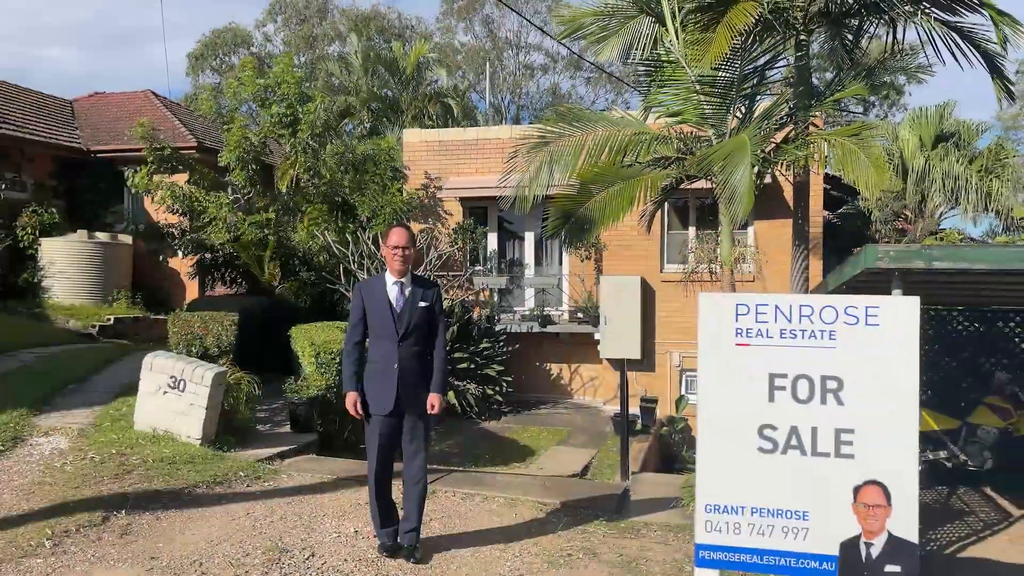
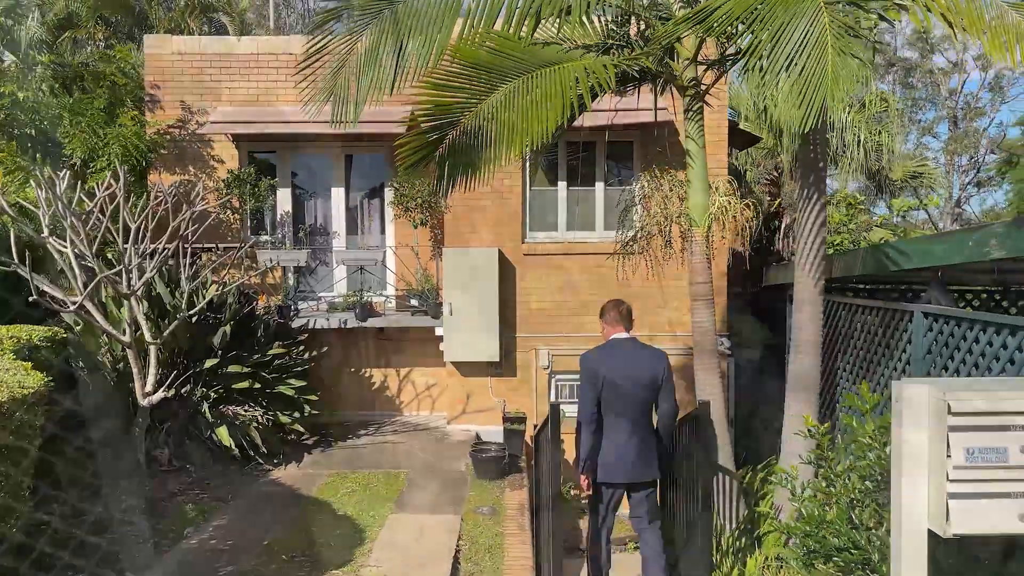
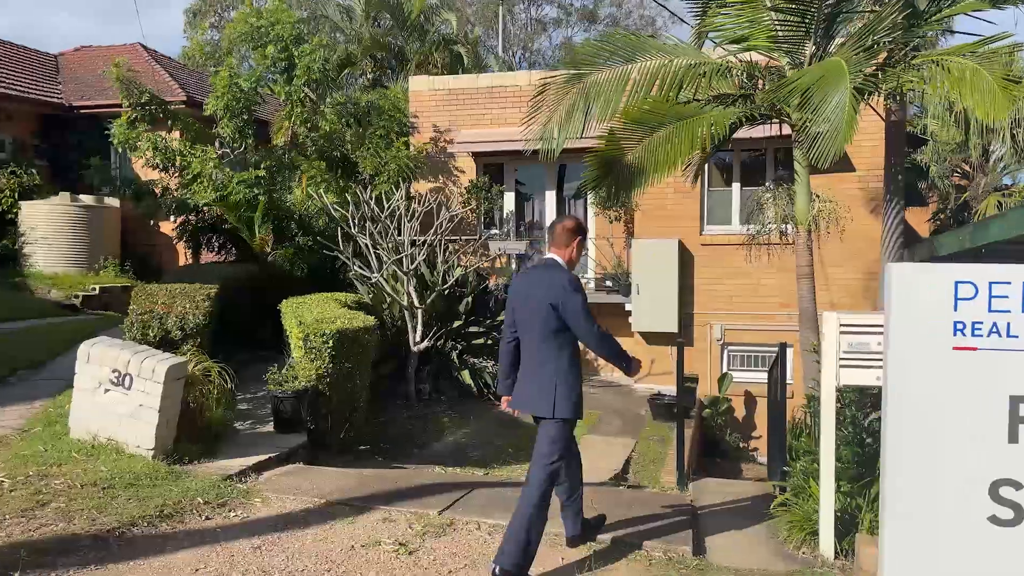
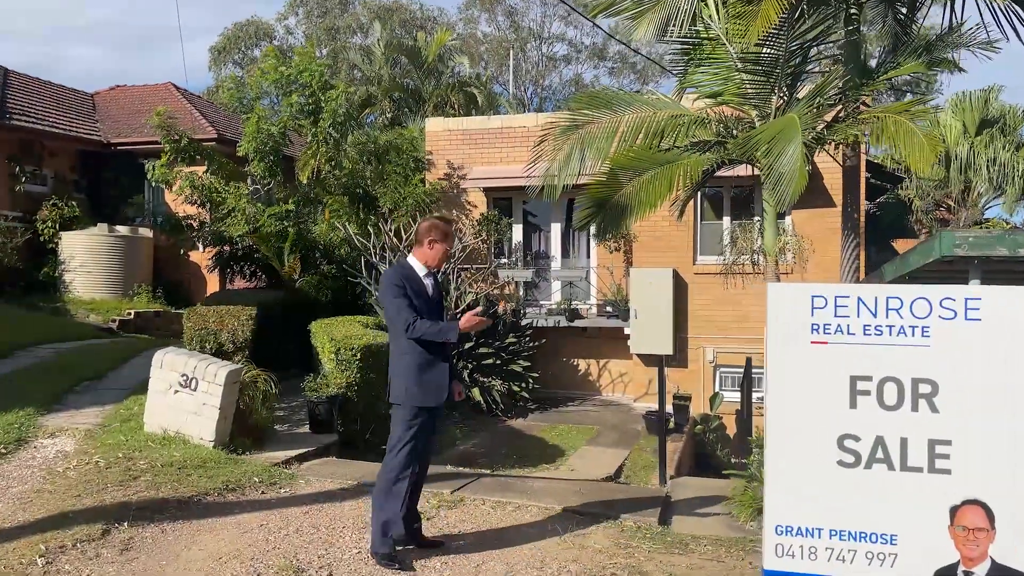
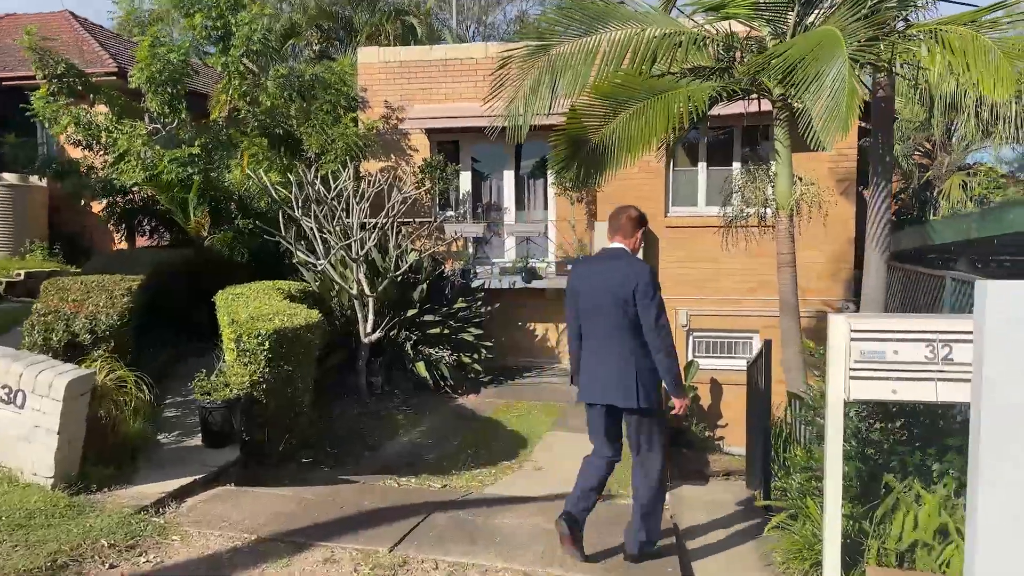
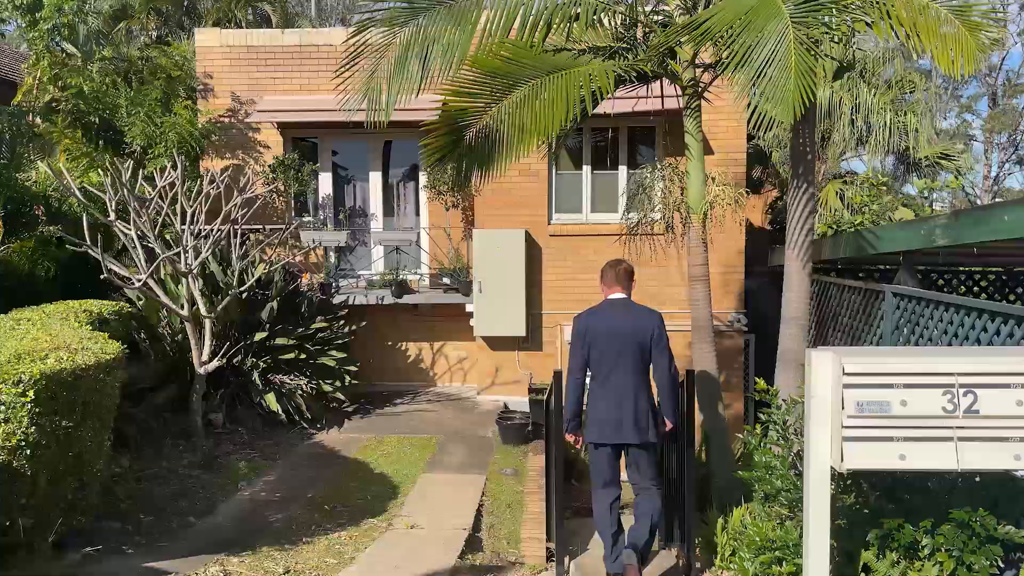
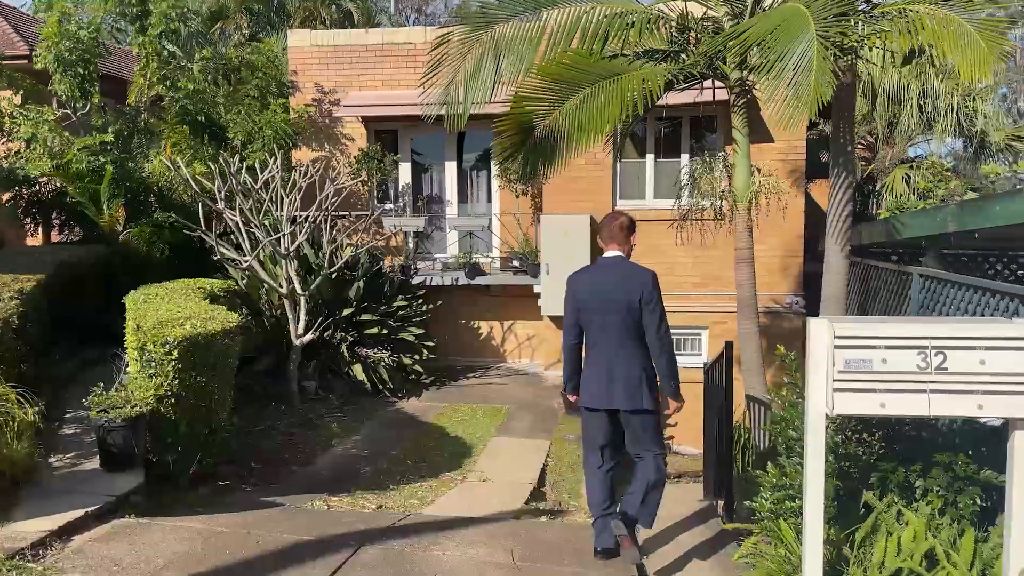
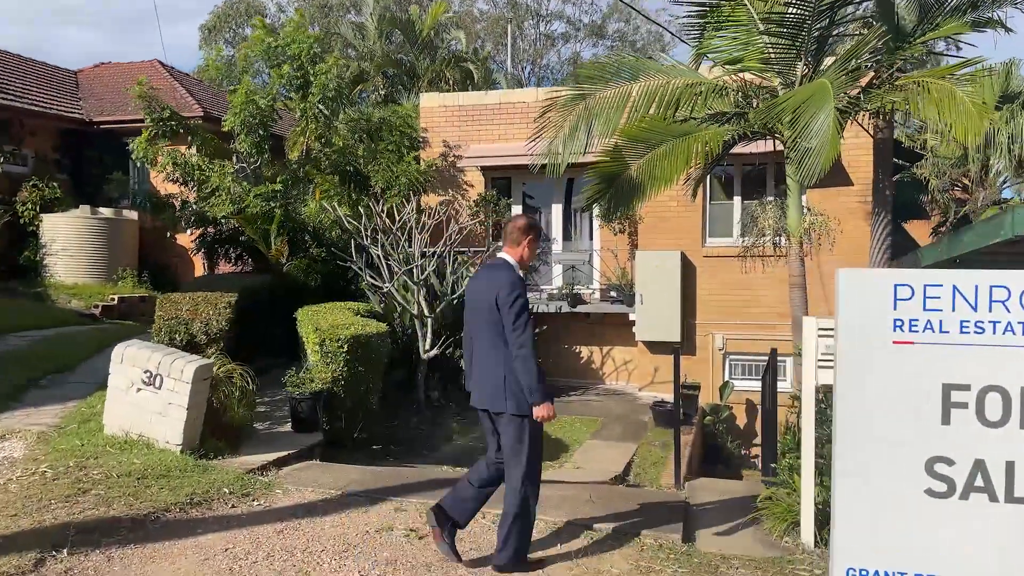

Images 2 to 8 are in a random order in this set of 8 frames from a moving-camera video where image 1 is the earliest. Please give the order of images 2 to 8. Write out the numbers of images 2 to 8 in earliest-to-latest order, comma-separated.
4, 8, 3, 5, 7, 6, 2
